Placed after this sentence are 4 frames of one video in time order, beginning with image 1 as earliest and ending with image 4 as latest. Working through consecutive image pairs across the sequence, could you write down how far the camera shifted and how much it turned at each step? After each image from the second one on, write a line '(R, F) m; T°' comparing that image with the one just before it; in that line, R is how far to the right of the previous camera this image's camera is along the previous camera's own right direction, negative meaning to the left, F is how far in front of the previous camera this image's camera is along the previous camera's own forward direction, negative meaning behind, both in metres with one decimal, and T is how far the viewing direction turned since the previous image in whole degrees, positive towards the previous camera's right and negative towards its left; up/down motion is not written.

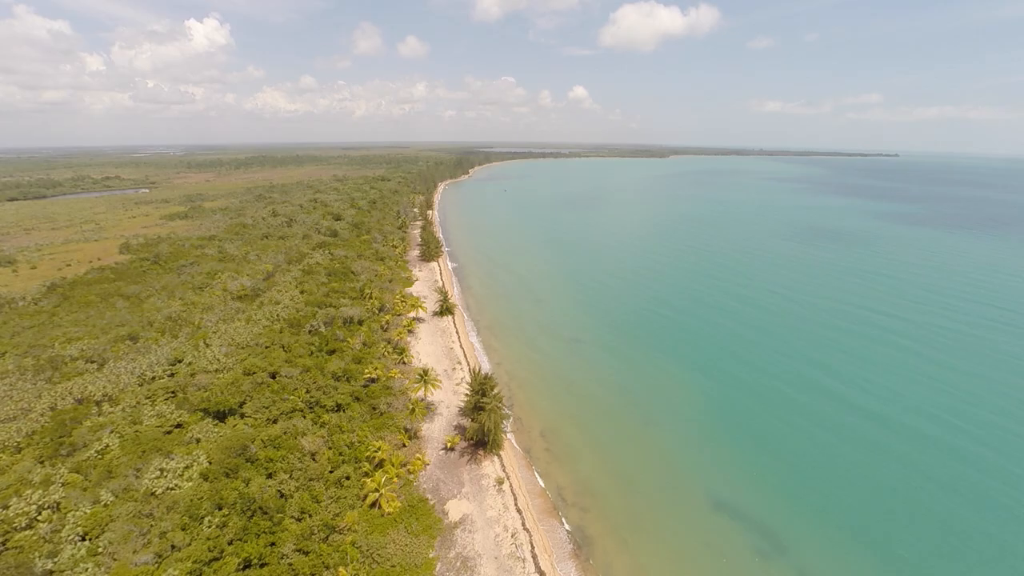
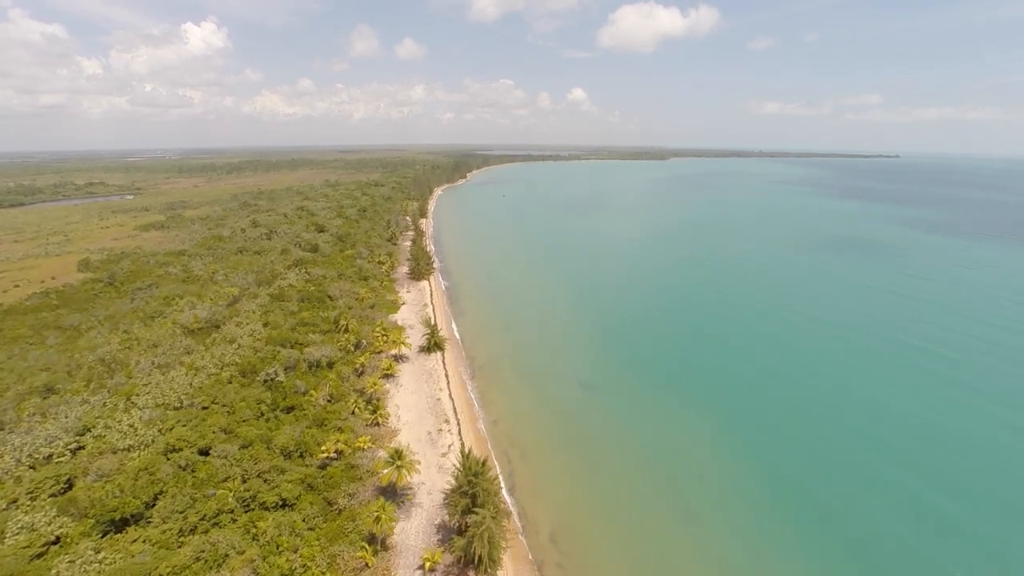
(0.0, +1.9) m; 0°
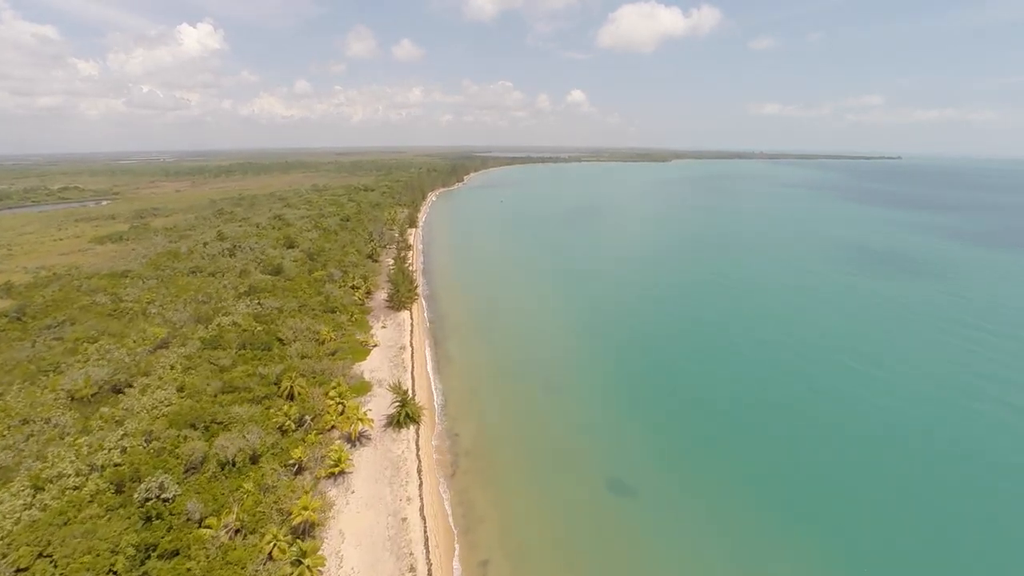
(0.0, +2.8) m; 0°
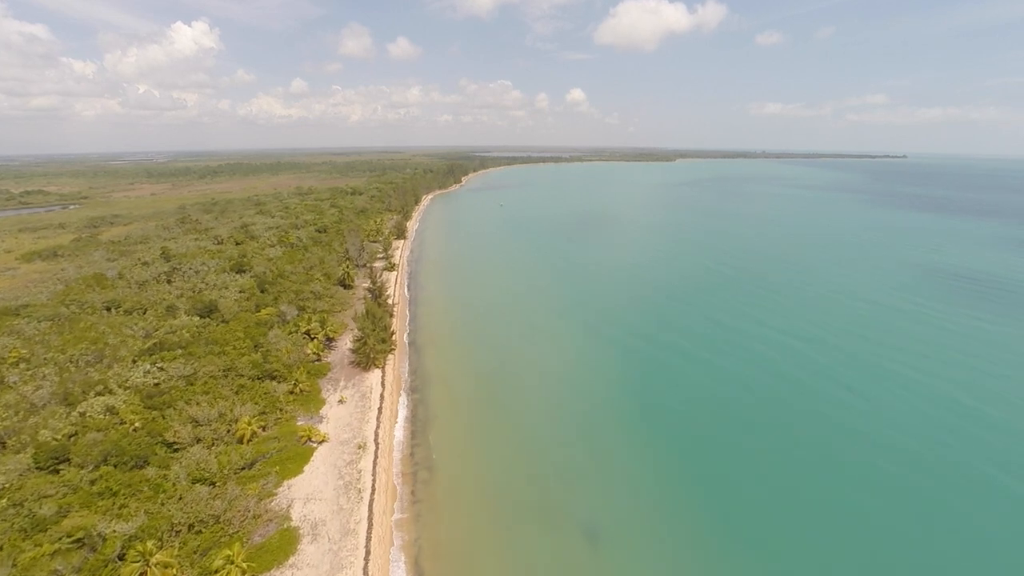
(-0.2, +3.8) m; 0°
